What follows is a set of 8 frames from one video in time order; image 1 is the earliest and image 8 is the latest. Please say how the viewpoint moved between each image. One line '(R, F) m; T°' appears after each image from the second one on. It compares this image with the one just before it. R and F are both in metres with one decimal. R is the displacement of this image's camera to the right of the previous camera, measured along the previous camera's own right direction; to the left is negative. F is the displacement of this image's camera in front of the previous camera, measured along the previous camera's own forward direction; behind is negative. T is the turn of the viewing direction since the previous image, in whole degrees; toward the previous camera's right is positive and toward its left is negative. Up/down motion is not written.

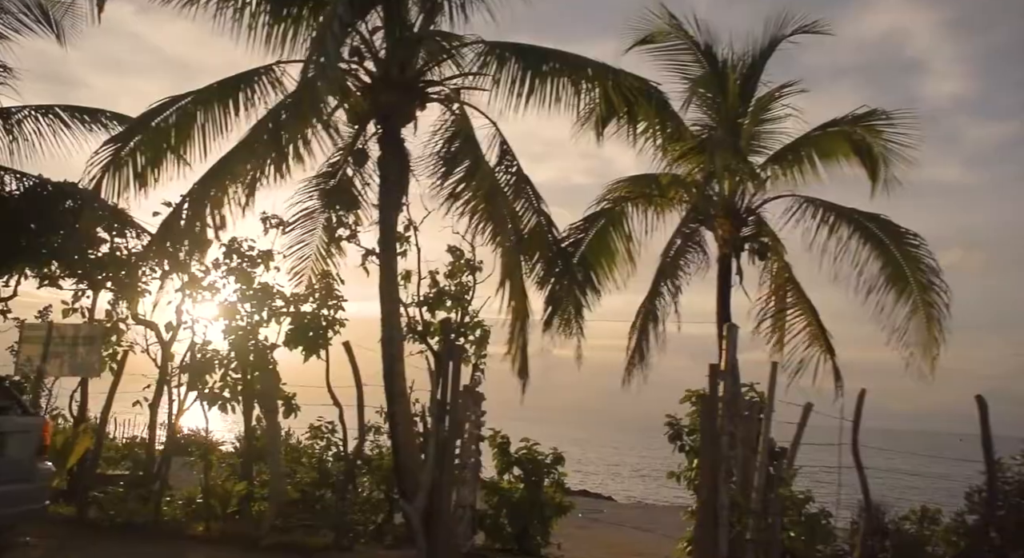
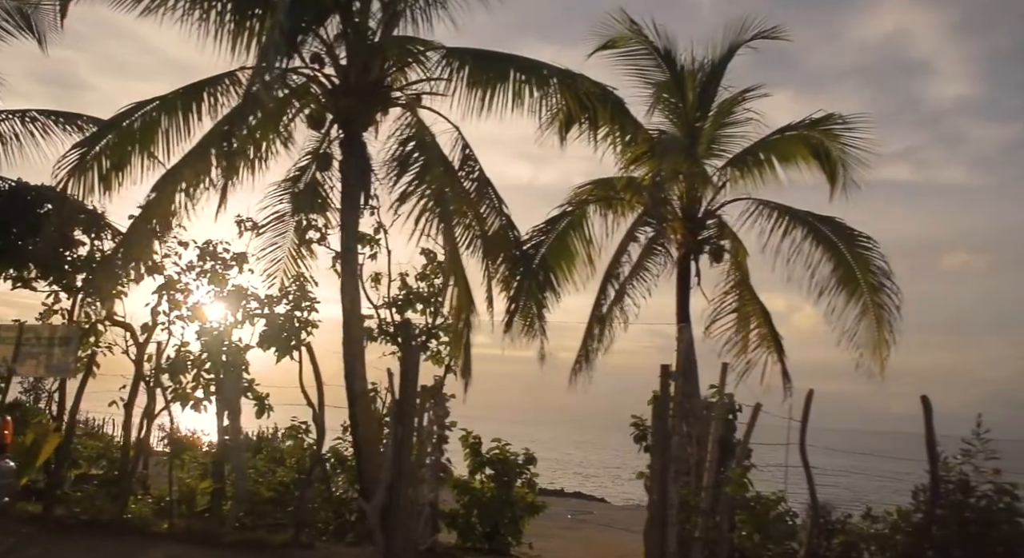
(+0.4, -0.1) m; 0°
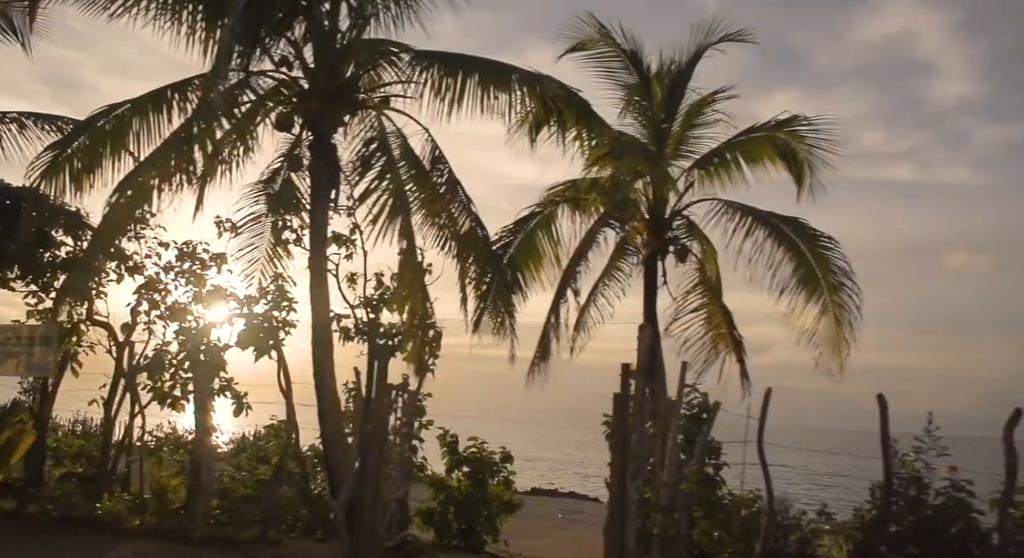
(+0.4, -0.1) m; 0°
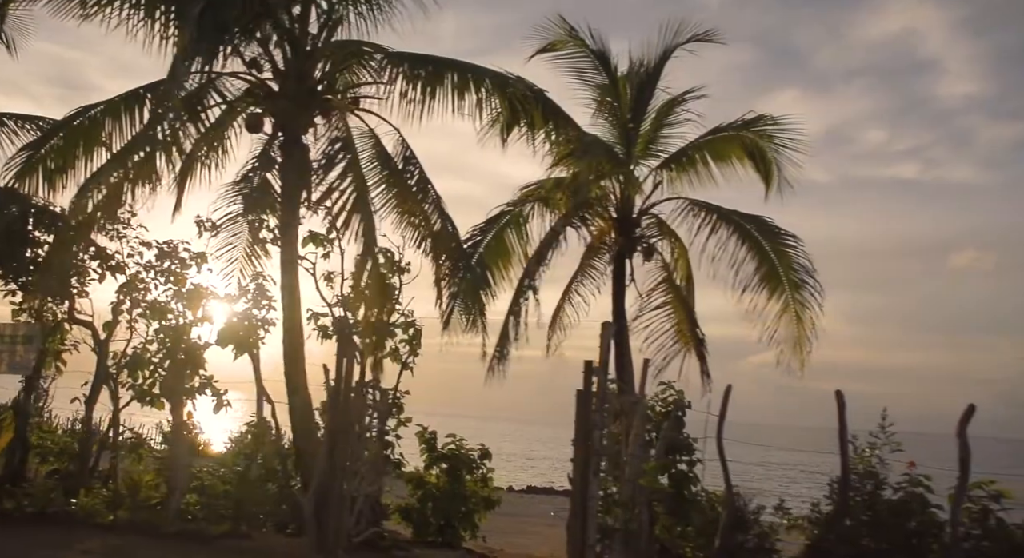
(+0.4, -0.1) m; 0°
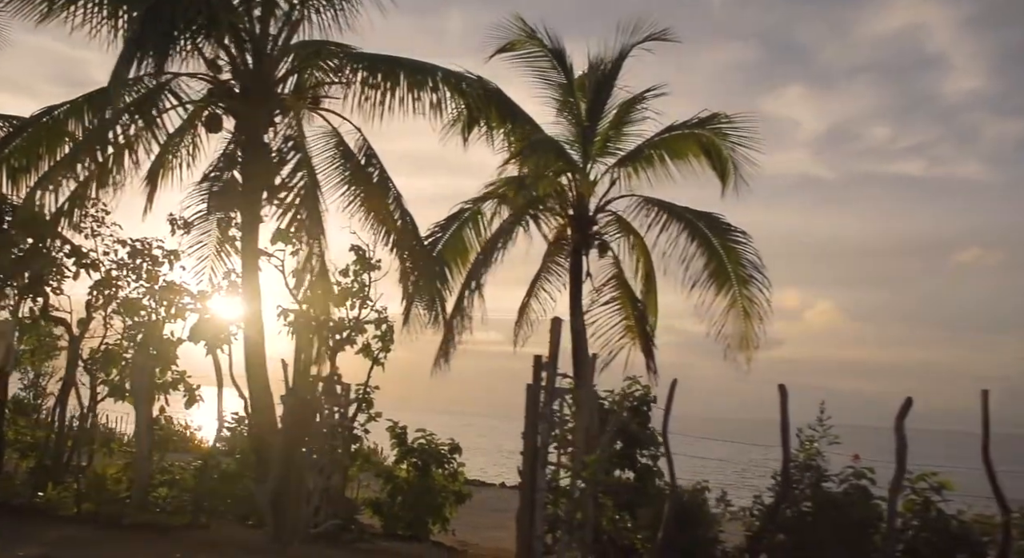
(+0.5, -0.1) m; 0°
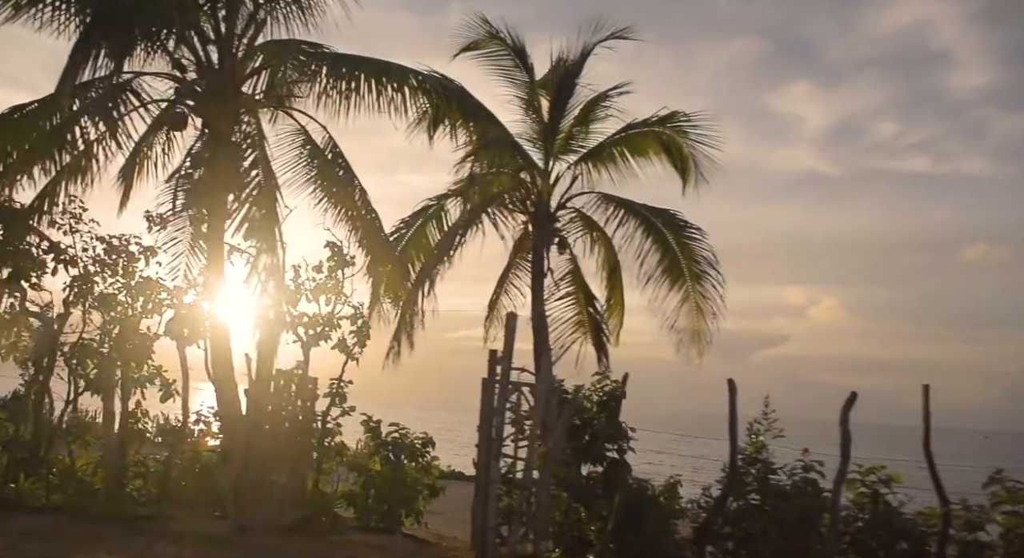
(+0.5, -0.1) m; 0°
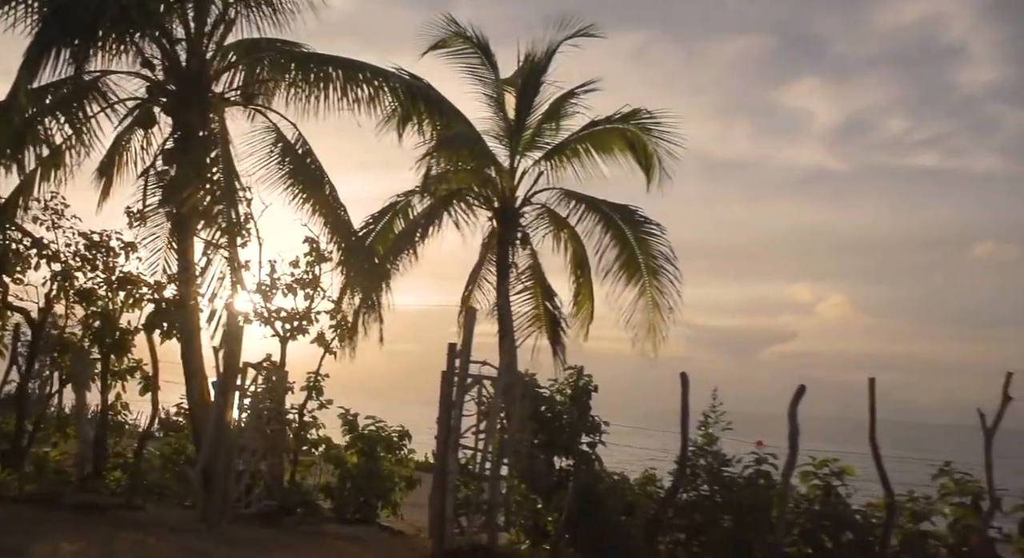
(+0.5, -0.1) m; -1°
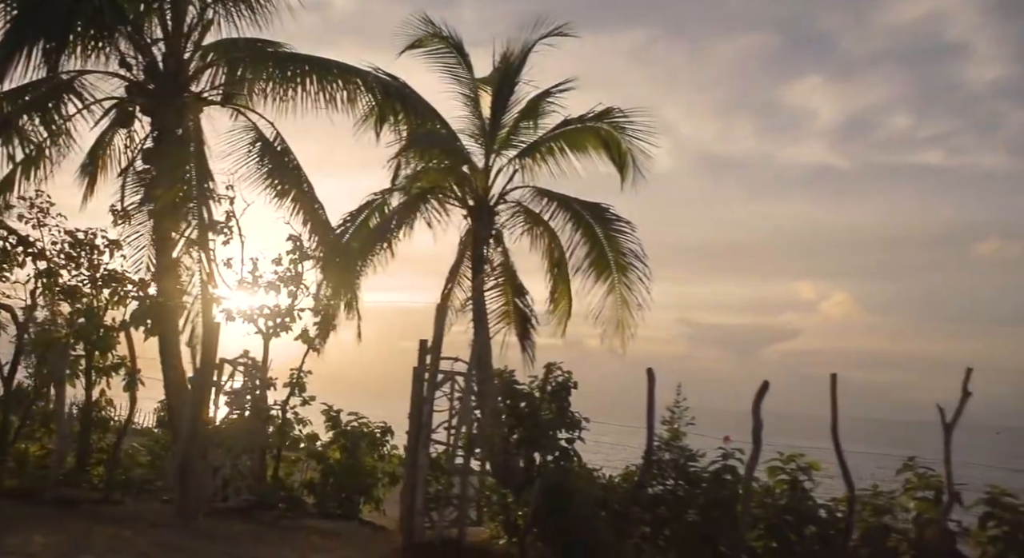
(+0.3, -0.1) m; 0°
